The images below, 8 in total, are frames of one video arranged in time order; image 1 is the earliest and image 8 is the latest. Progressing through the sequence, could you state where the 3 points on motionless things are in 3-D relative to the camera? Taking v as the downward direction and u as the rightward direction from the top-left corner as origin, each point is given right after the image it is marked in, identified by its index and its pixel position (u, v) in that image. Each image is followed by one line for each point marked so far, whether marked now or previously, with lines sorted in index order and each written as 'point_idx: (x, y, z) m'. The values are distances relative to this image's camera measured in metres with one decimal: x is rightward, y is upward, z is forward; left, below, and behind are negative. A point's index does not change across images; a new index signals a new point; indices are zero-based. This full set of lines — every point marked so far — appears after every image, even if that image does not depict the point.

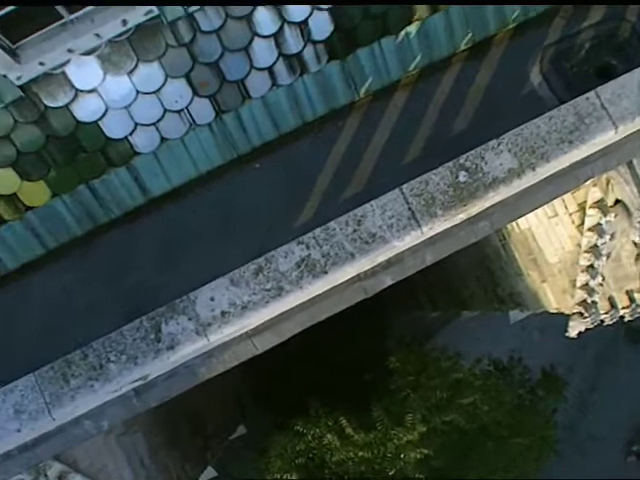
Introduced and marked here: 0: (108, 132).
0: (-1.1, +0.6, +4.0) m
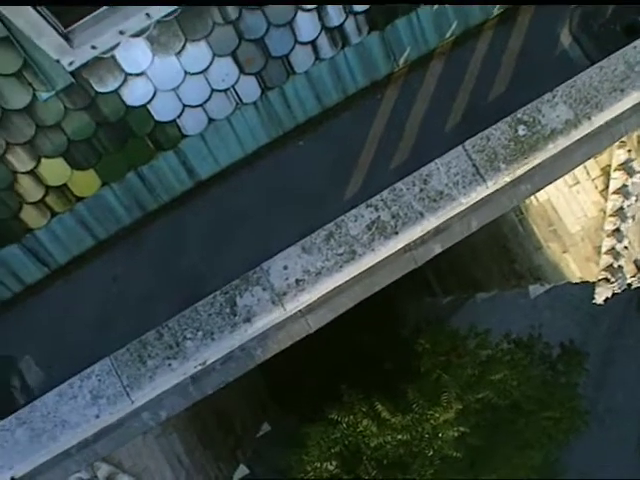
0: (-0.9, +0.7, +4.0) m
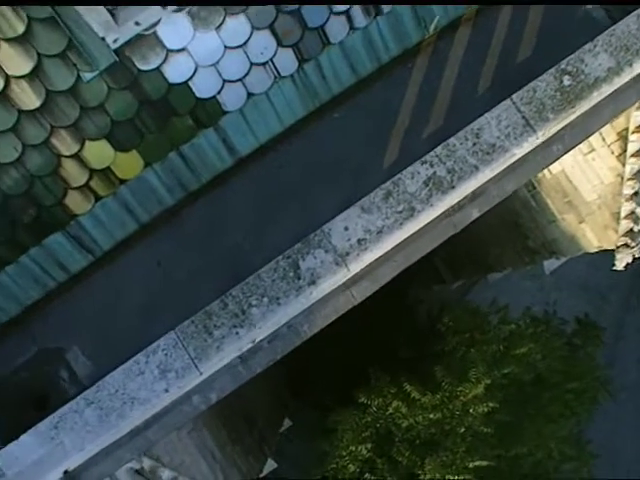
0: (-0.6, +0.8, +4.0) m
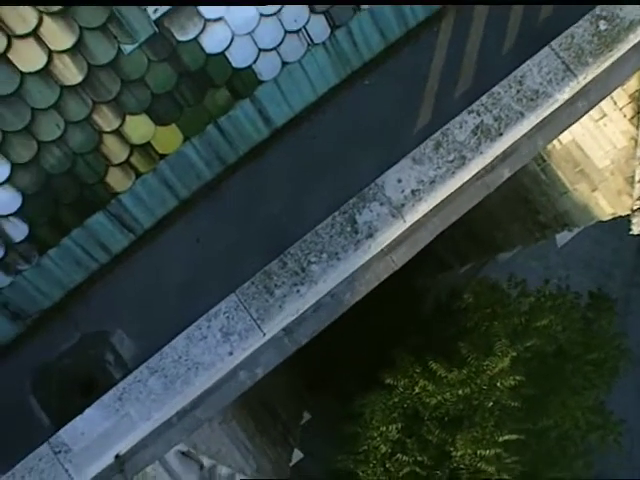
0: (-0.5, +1.0, +4.0) m
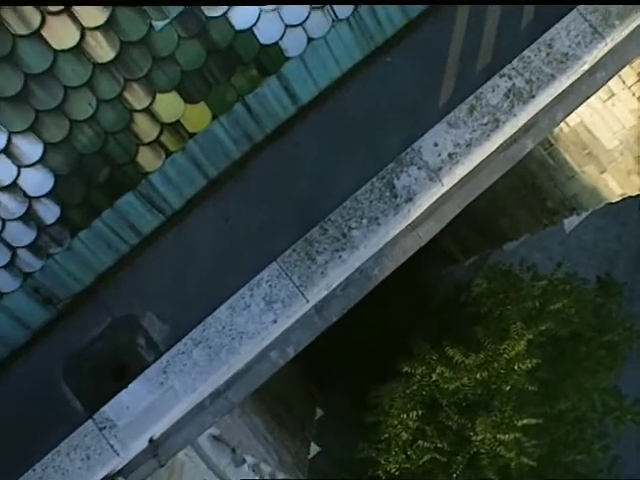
0: (-0.3, +1.1, +4.1) m
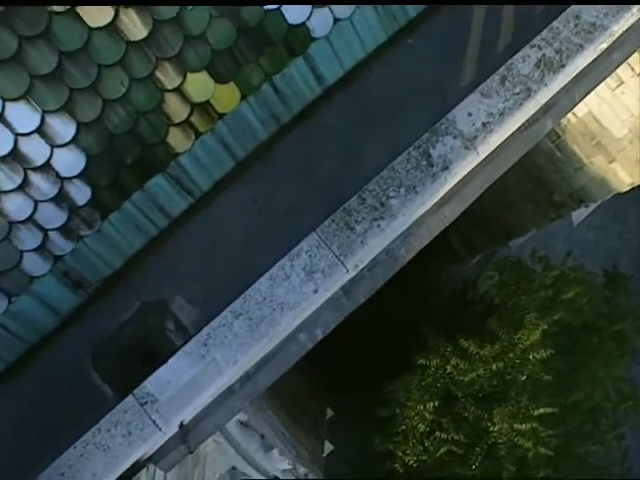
0: (-0.2, +1.2, +4.1) m
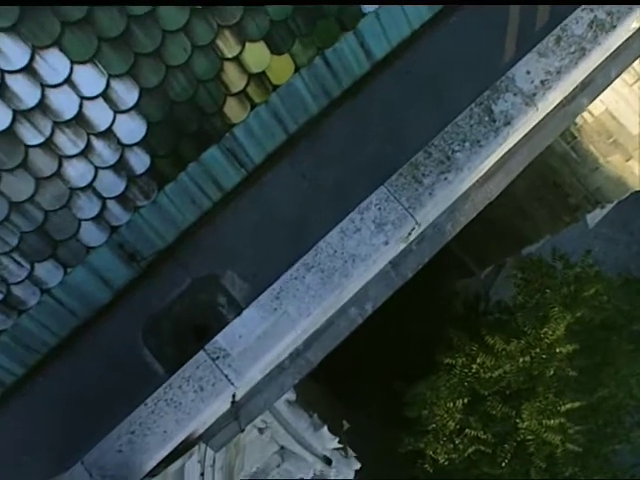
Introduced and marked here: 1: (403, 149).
0: (+0.1, +1.4, +4.2) m
1: (+0.5, +0.5, +4.6) m
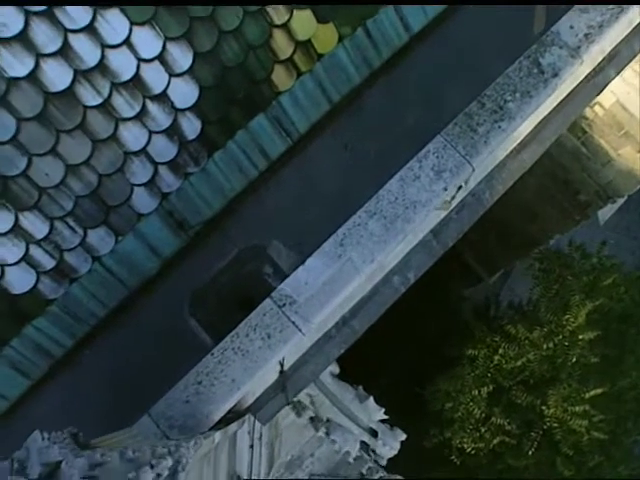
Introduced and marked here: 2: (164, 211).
0: (+0.4, +1.6, +4.4) m
1: (+0.7, +0.7, +4.7) m
2: (-0.9, +0.2, +4.2) m
